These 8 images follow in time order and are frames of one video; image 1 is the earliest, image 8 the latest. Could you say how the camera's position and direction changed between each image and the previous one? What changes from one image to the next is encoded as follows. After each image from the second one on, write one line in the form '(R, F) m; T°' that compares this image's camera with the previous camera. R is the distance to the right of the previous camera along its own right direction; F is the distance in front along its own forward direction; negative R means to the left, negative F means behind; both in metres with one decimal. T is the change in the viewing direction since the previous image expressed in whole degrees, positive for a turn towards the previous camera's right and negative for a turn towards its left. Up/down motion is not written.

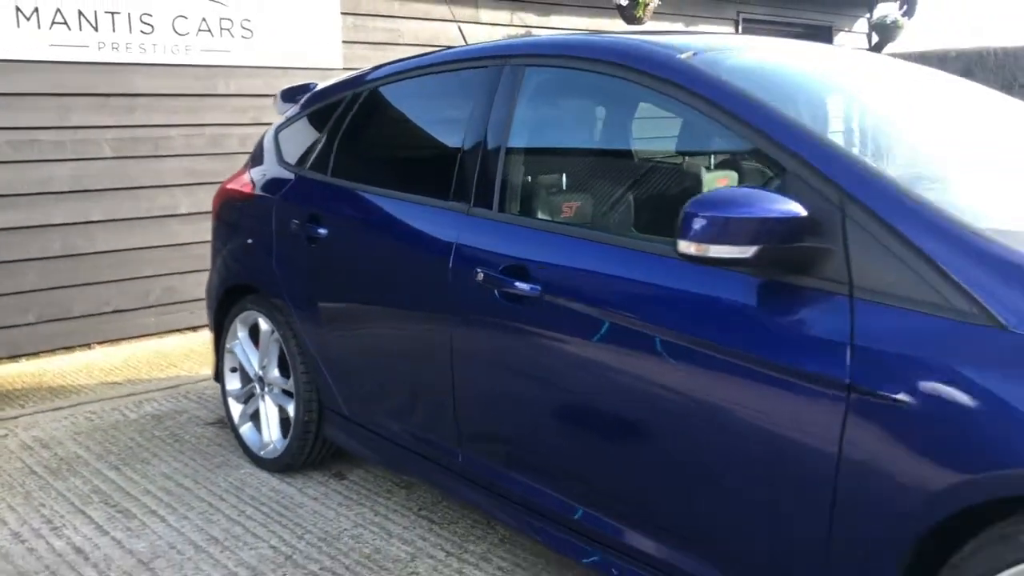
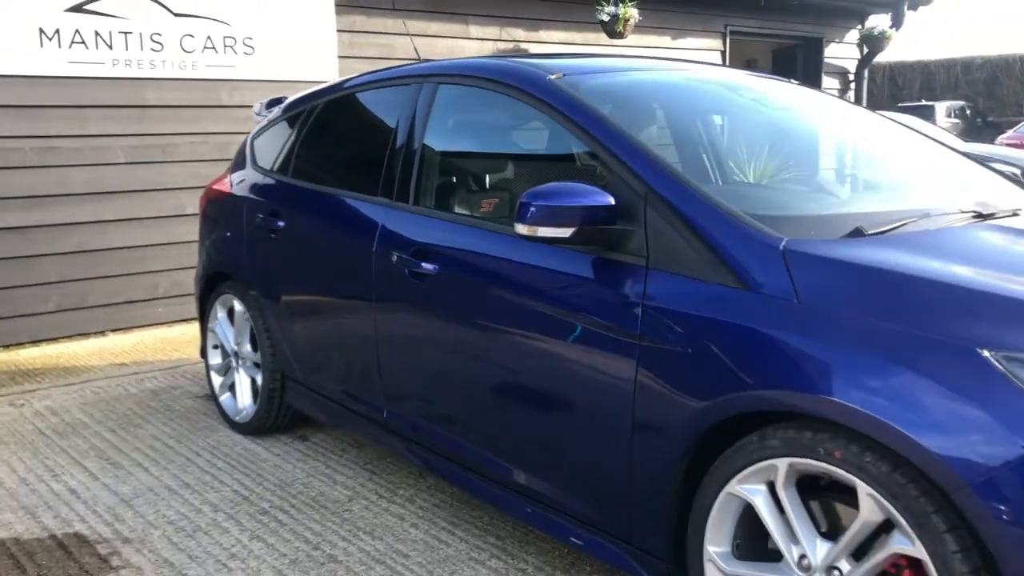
(+0.4, -0.5) m; -2°
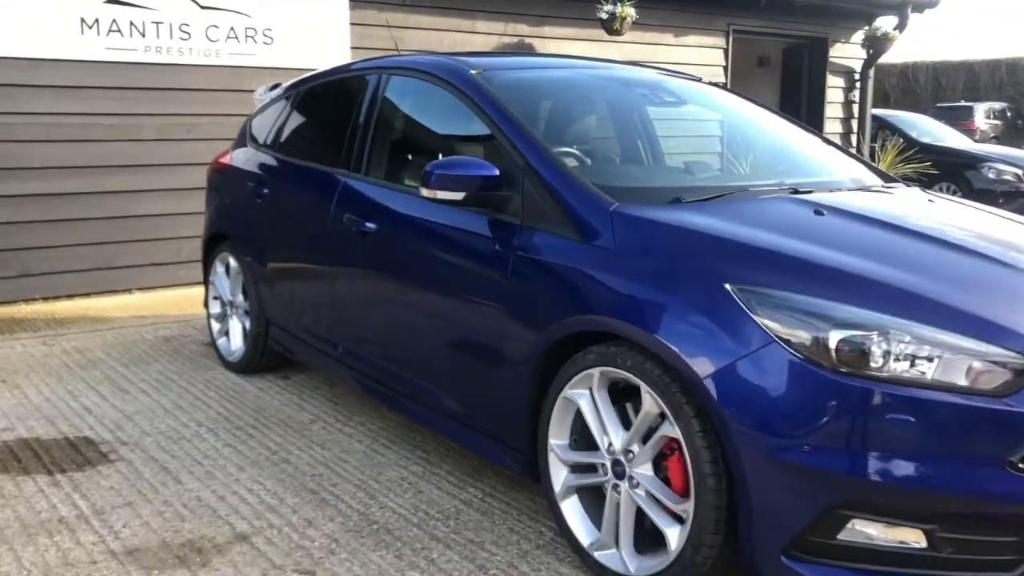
(+0.4, -0.6) m; -3°
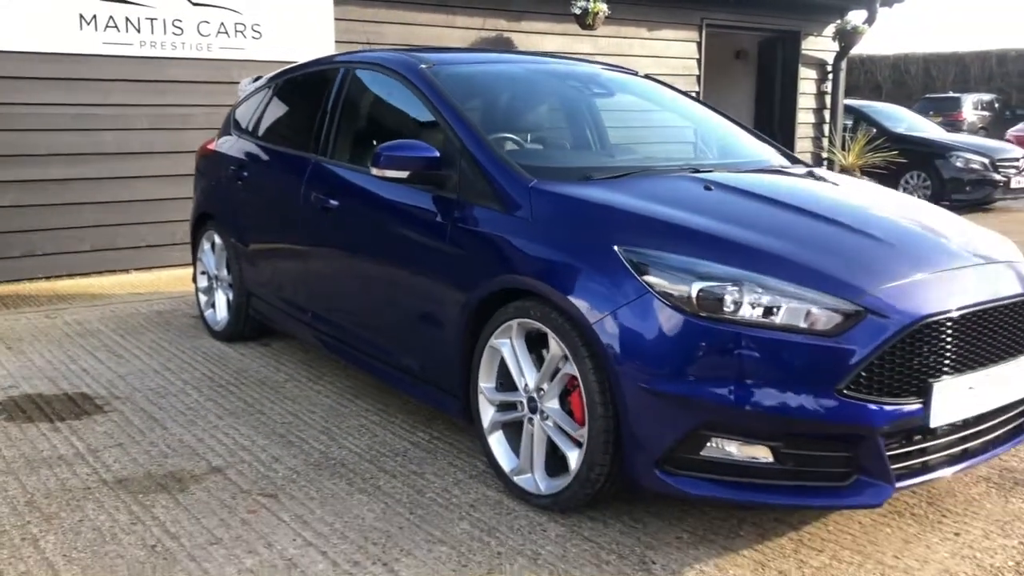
(+0.2, -0.4) m; 0°
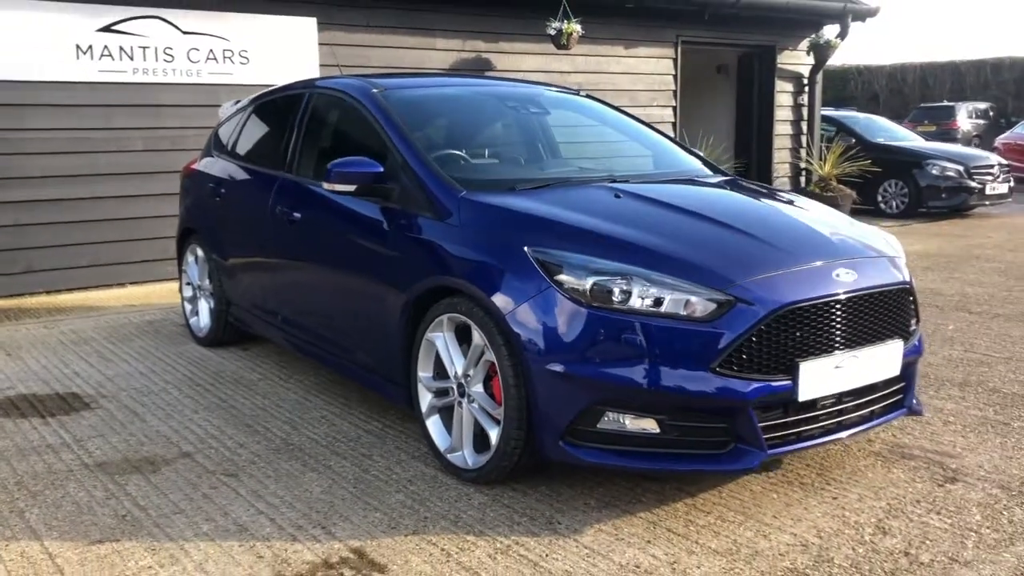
(+0.3, -0.4) m; -1°
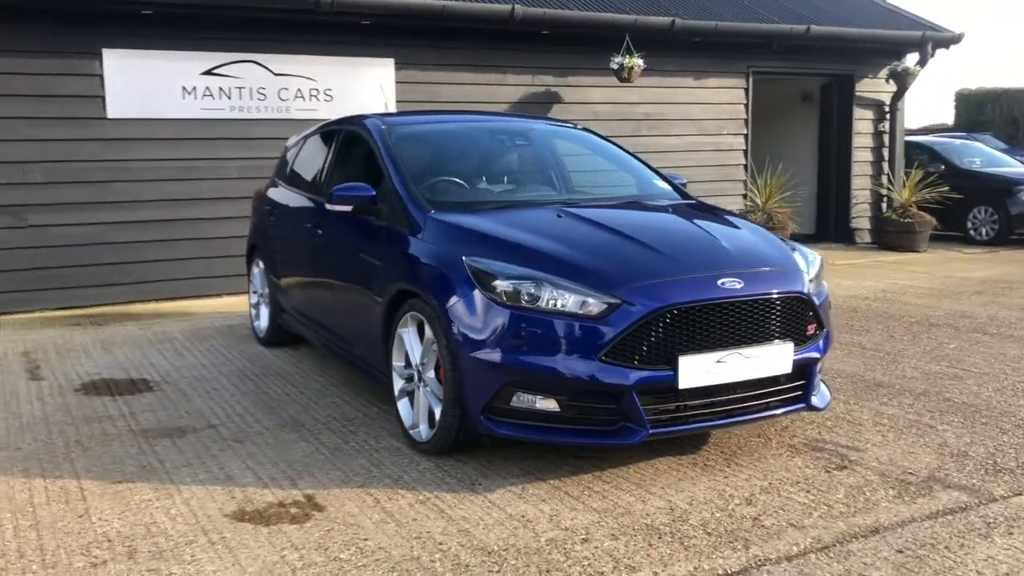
(+0.8, -0.6) m; -8°
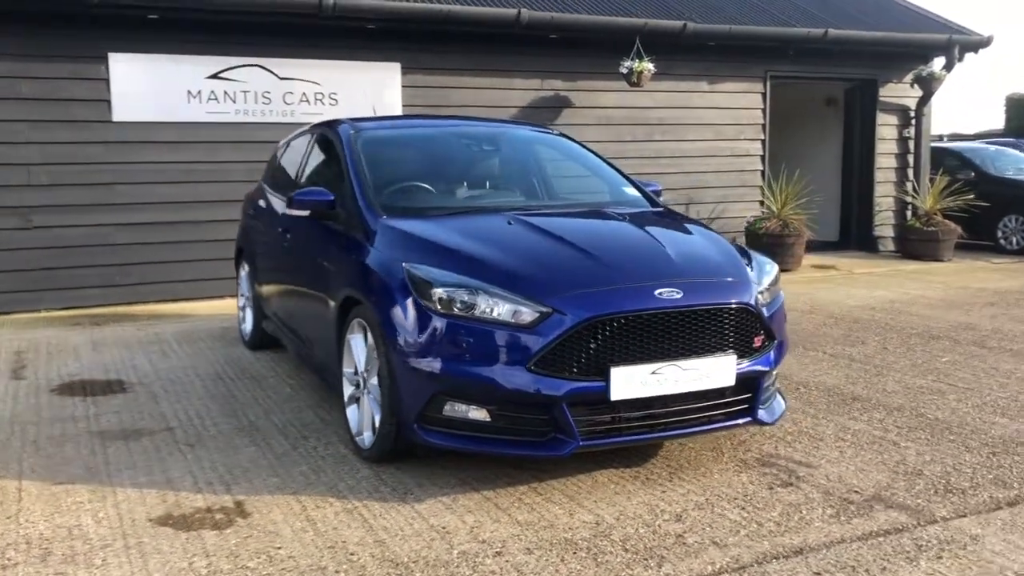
(+0.4, +0.1) m; -3°
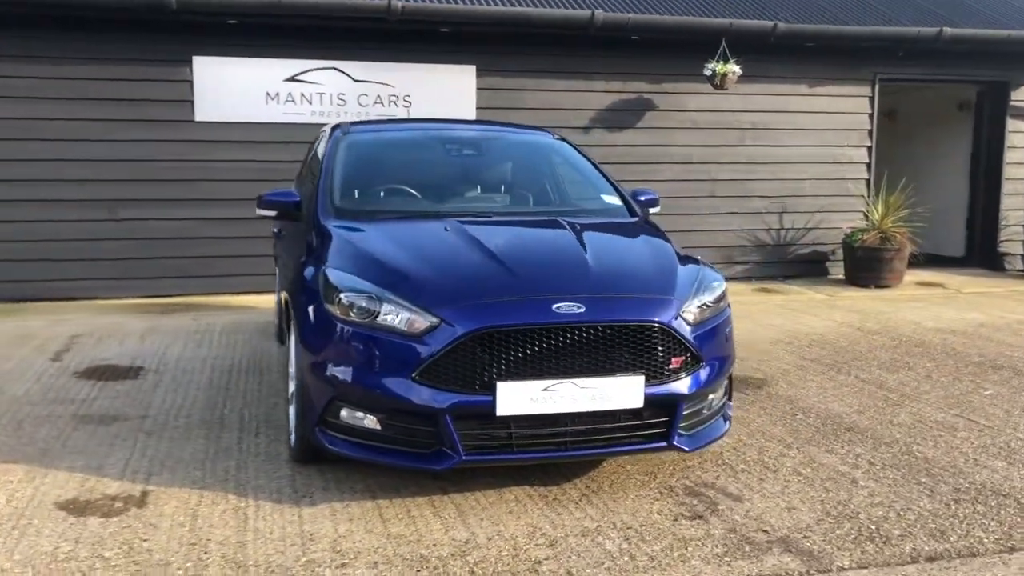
(+1.0, +0.2) m; -10°
